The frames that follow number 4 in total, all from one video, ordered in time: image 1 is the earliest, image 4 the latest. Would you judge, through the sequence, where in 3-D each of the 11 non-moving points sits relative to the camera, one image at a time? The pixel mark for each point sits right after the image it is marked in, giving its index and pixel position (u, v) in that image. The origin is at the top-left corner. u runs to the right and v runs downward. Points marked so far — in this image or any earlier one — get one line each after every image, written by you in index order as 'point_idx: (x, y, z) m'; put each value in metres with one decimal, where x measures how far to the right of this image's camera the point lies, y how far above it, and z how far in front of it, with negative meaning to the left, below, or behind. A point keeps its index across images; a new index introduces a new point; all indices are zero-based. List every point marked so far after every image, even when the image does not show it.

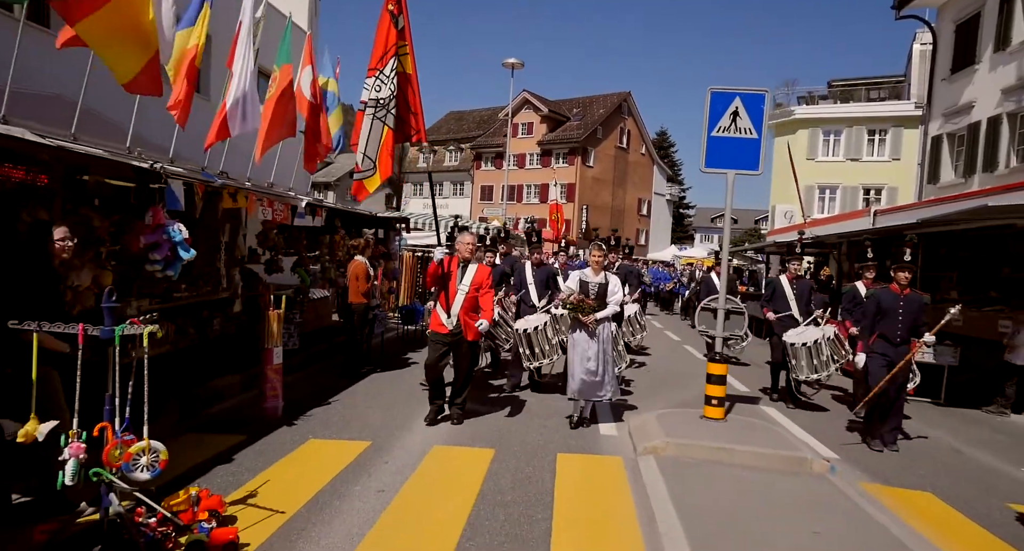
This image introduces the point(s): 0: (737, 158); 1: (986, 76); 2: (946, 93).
0: (+2.3, +1.2, +5.9) m
1: (+12.1, +5.1, +14.7) m
2: (+12.4, +5.2, +16.5) m
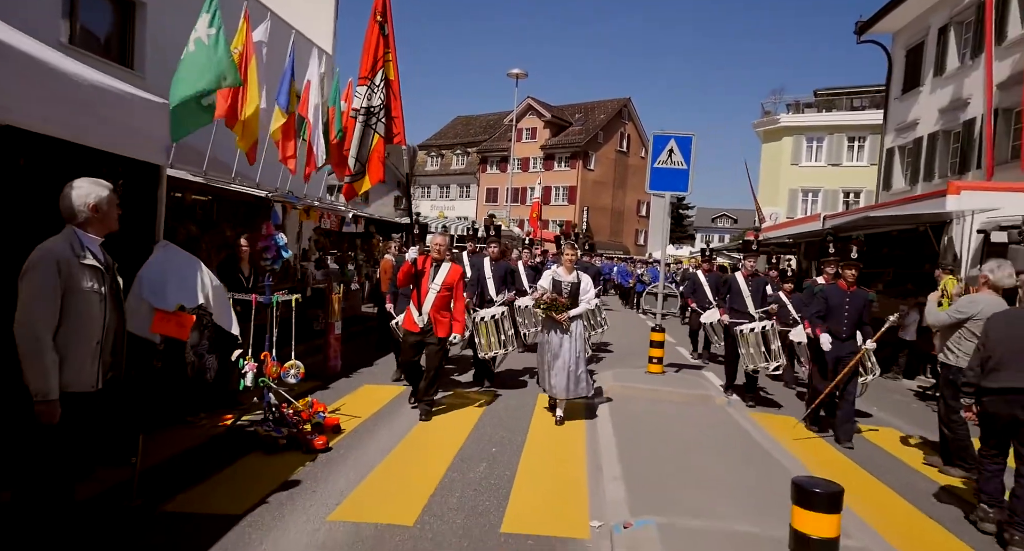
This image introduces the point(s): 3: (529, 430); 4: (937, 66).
0: (+2.3, +1.3, +8.1) m
1: (+12.2, +5.2, +16.9) m
2: (+12.5, +5.3, +18.6) m
3: (+0.2, -1.7, +6.2) m
4: (+12.1, +6.0, +16.4) m
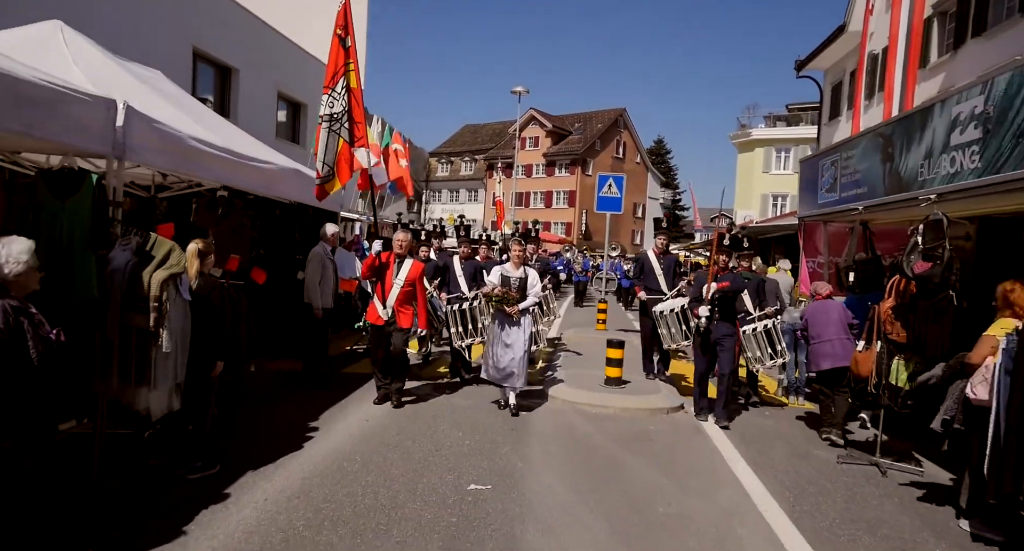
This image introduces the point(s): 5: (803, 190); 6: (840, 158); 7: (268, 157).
0: (+2.2, +1.5, +12.5) m
1: (+12.2, +5.5, +21.1) m
2: (+12.5, +5.6, +22.8) m
3: (+0.1, -1.5, +10.6) m
4: (+12.1, +6.2, +20.6) m
5: (+4.0, +1.2, +7.9) m
6: (+3.8, +1.4, +6.6) m
7: (-2.8, +1.3, +6.5) m
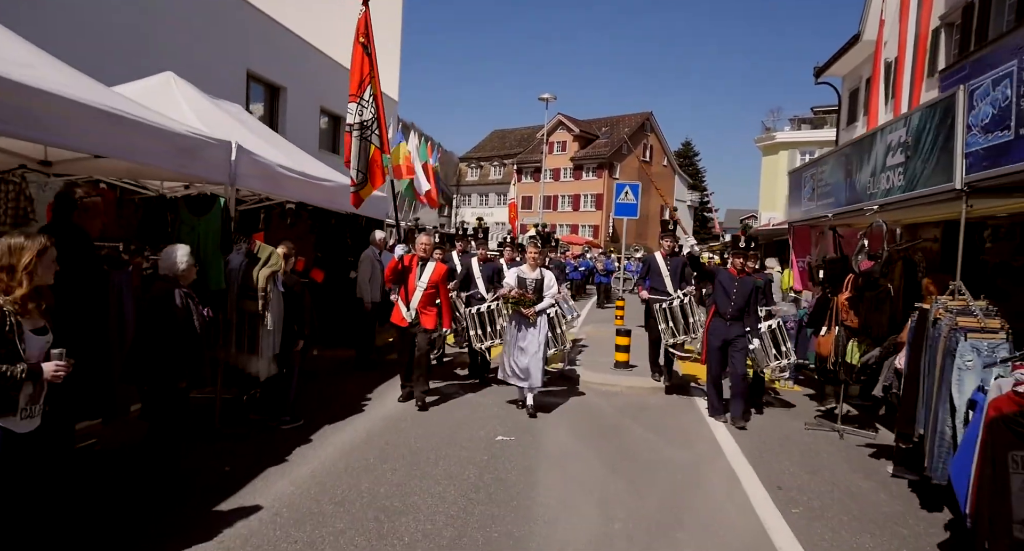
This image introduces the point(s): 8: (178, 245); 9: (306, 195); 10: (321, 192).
0: (+2.7, +1.5, +13.5) m
1: (+13.1, +5.4, +21.7) m
2: (+13.6, +5.6, +23.4) m
3: (+0.6, -1.5, +11.7) m
4: (+13.0, +6.2, +21.2) m
5: (+4.3, +1.2, +8.9) m
6: (+4.1, +1.4, +7.6) m
7: (-2.5, +1.4, +7.9) m
8: (-2.5, +0.2, +4.2) m
9: (-2.5, +1.0, +7.0) m
10: (-2.4, +1.1, +7.3) m
